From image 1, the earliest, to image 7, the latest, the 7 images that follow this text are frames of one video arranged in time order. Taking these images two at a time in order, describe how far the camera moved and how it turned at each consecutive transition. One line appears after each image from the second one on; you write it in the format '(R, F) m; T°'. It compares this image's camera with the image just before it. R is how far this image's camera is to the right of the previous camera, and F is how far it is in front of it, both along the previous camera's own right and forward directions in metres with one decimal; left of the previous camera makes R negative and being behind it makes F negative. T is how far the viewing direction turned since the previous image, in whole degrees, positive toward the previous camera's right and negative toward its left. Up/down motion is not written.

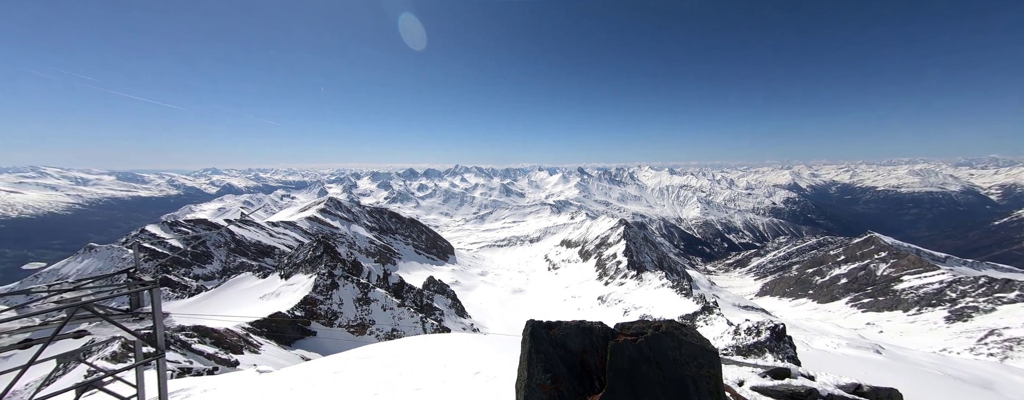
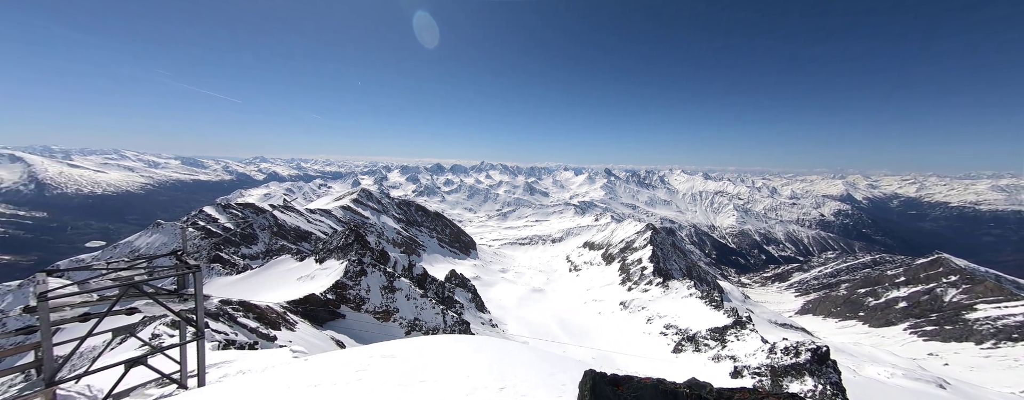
(+1.7, -0.6) m; -5°
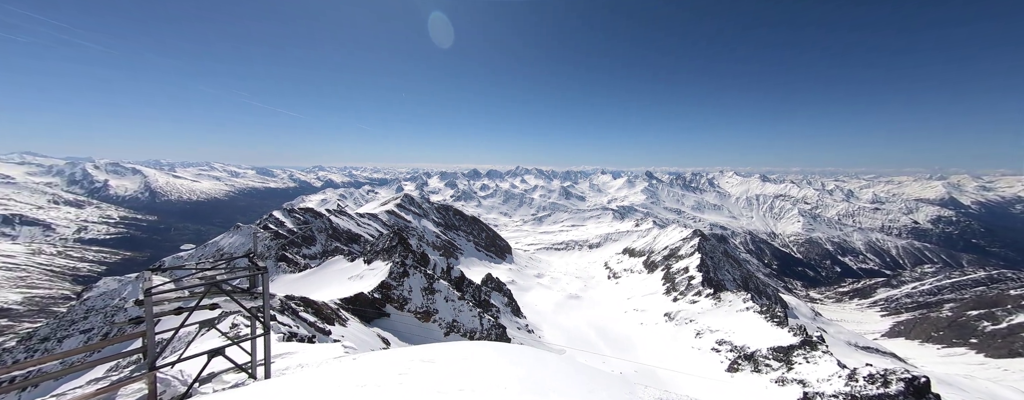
(+2.7, -0.5) m; -8°
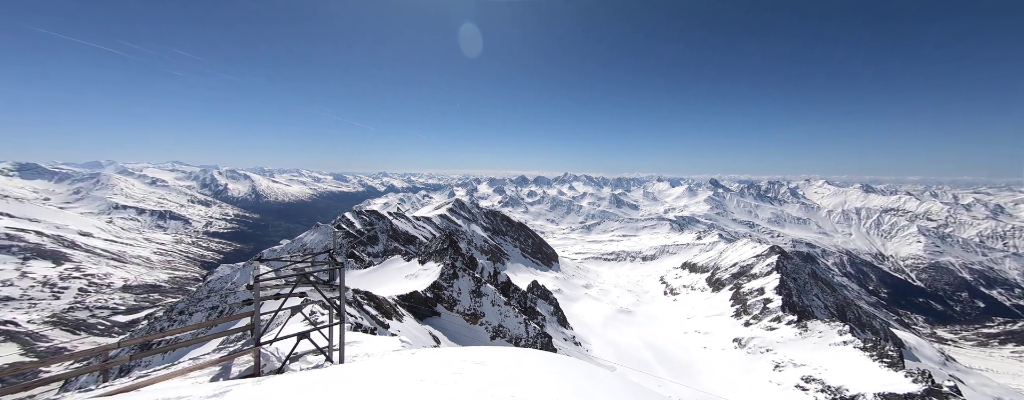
(+3.7, +0.3) m; -11°
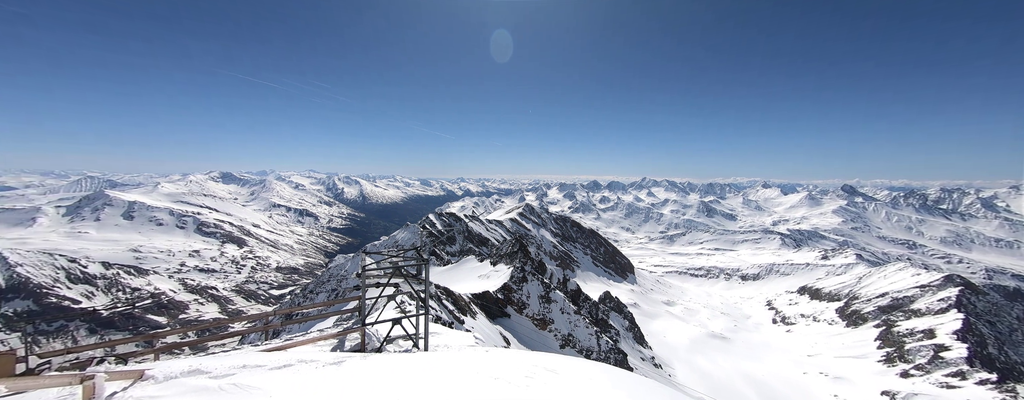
(+5.0, +2.5) m; -16°
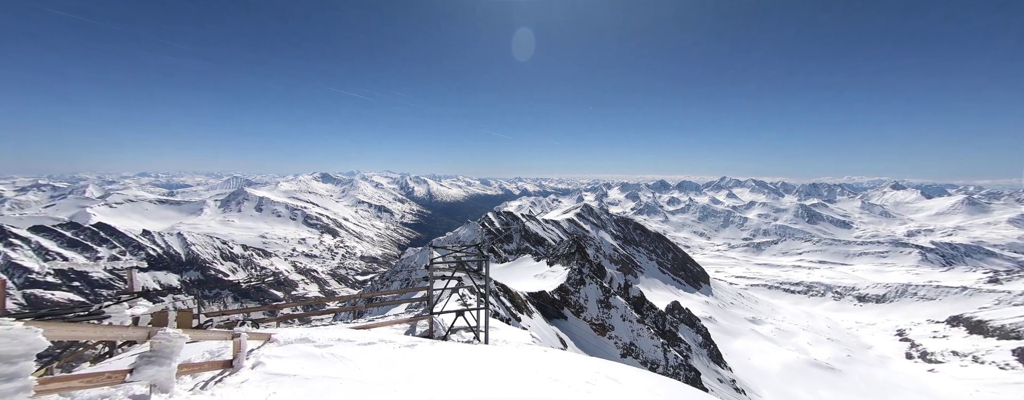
(+3.5, +2.9) m; -13°
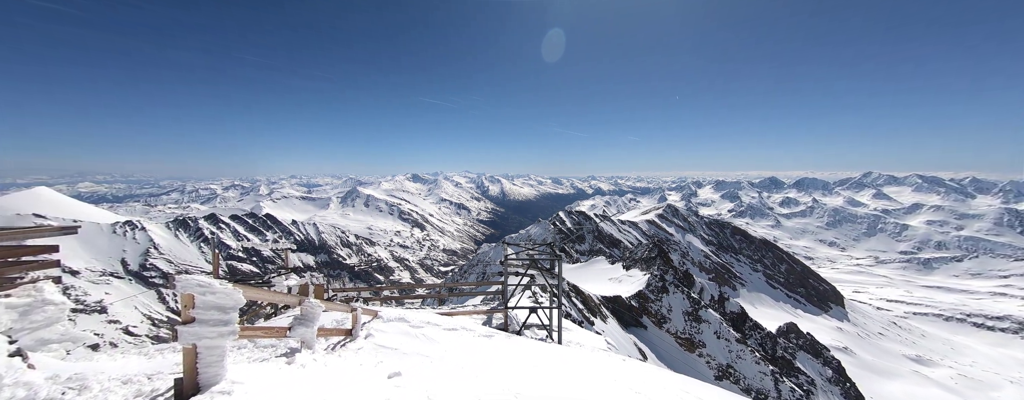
(-0.2, -1.0) m; -12°
